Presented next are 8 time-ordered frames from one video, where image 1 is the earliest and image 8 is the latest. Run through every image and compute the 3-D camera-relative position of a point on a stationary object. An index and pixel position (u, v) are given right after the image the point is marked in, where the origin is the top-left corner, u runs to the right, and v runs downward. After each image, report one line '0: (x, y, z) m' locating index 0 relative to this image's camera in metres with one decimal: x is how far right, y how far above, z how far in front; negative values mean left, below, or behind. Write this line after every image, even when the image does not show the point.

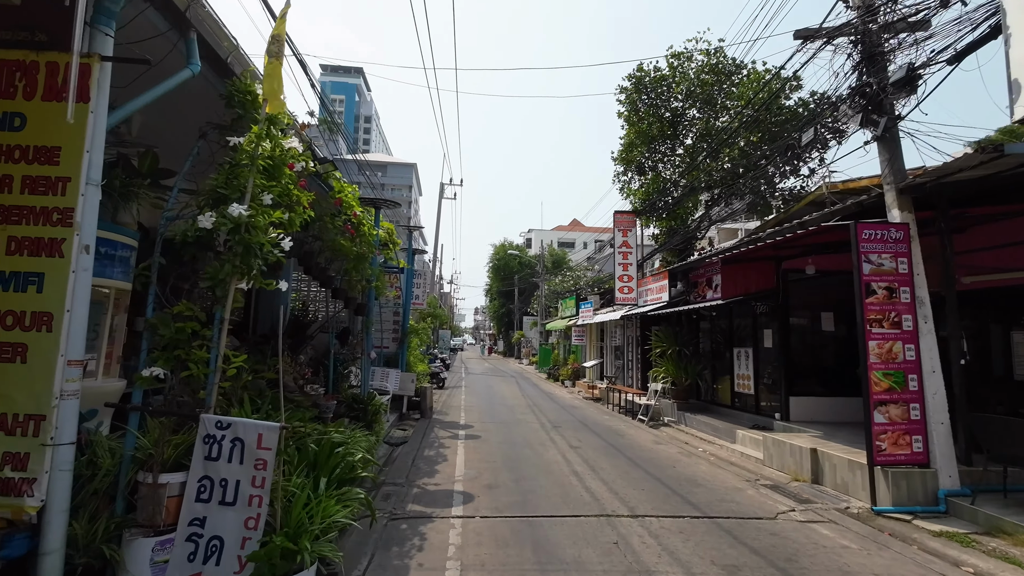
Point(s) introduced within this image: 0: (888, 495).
0: (+4.6, -2.5, +5.9) m
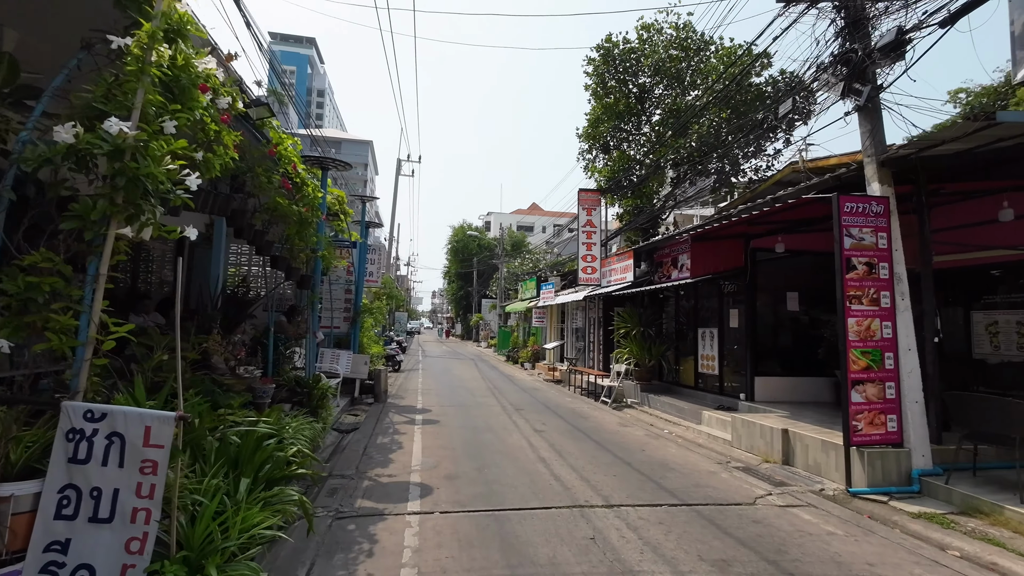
0: (+4.2, -2.2, +5.8) m
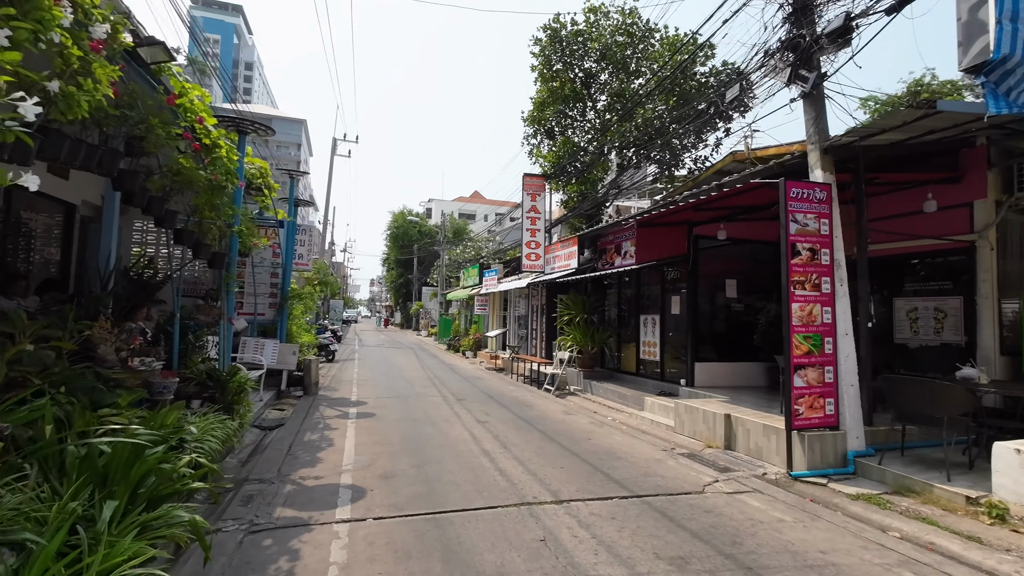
0: (+3.5, -2.1, +5.8) m
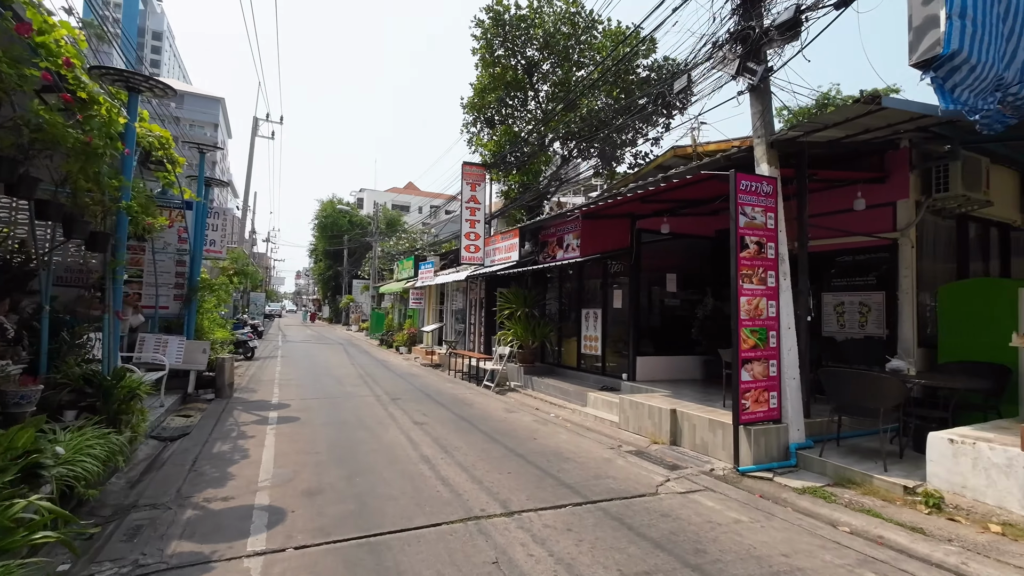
0: (+2.8, -2.0, +5.8) m
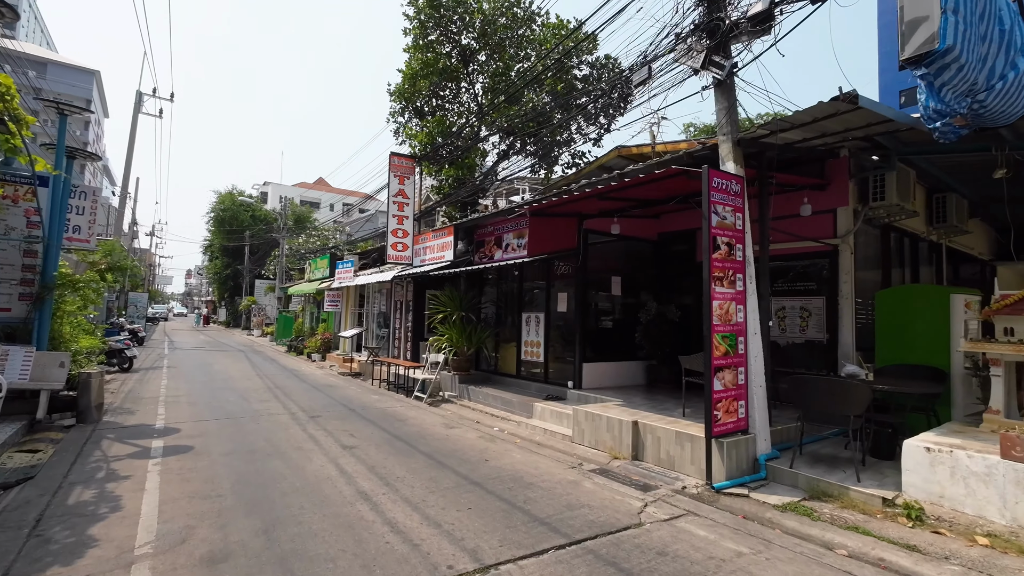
0: (+2.3, -2.0, +5.4) m
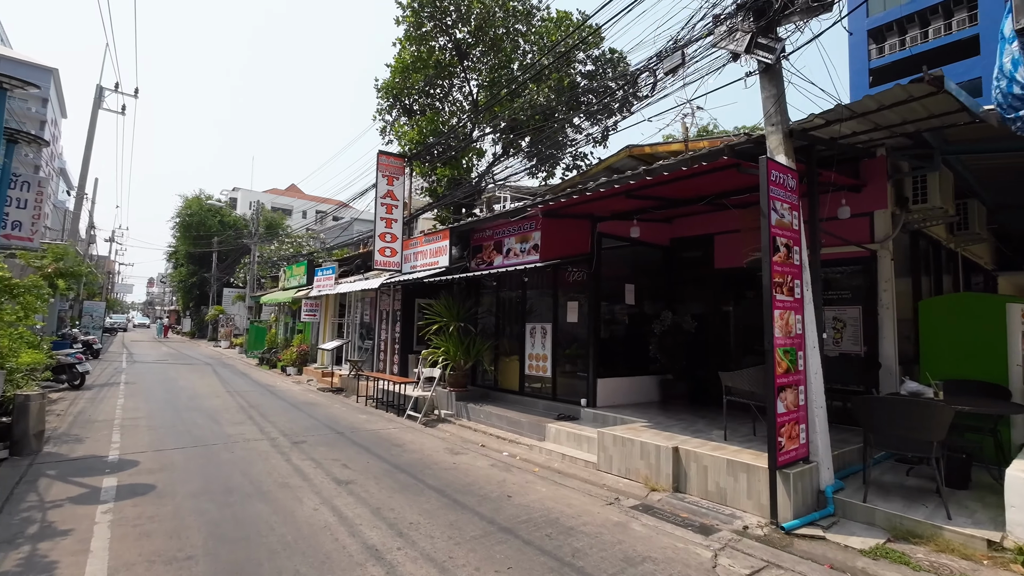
0: (+2.7, -2.1, +4.7) m
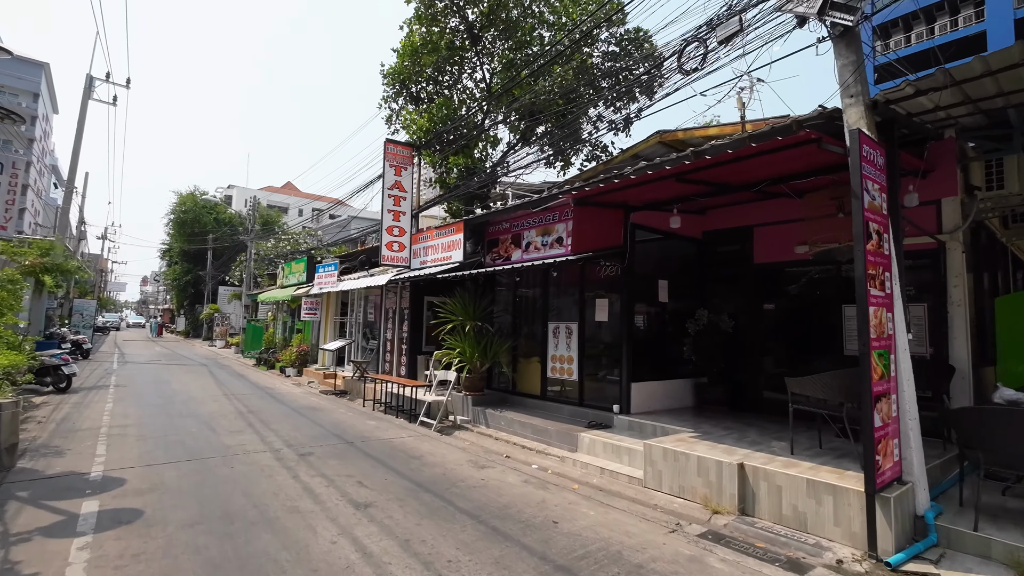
0: (+3.1, -2.0, +4.0) m
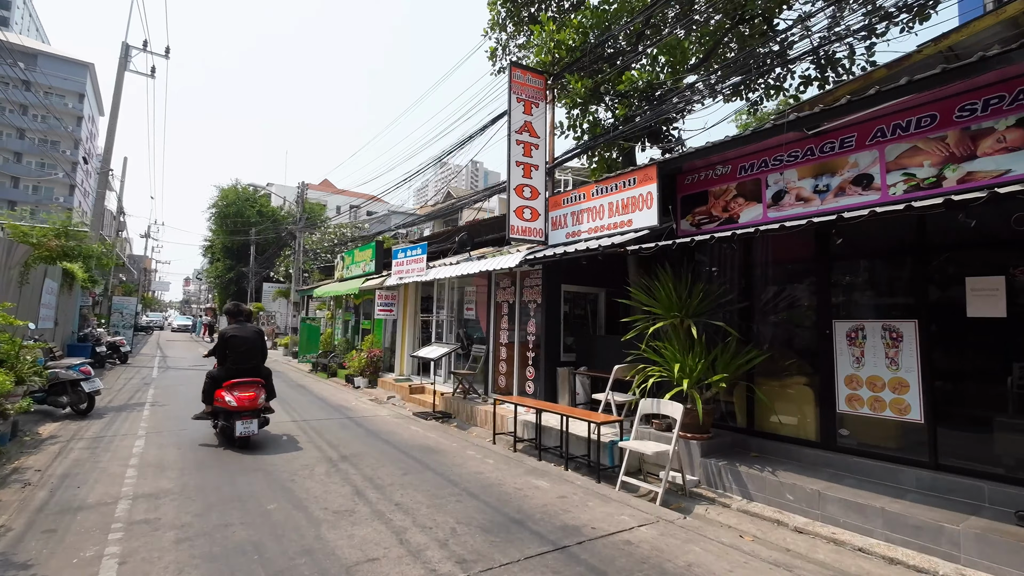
0: (+5.8, -1.8, +0.2) m
